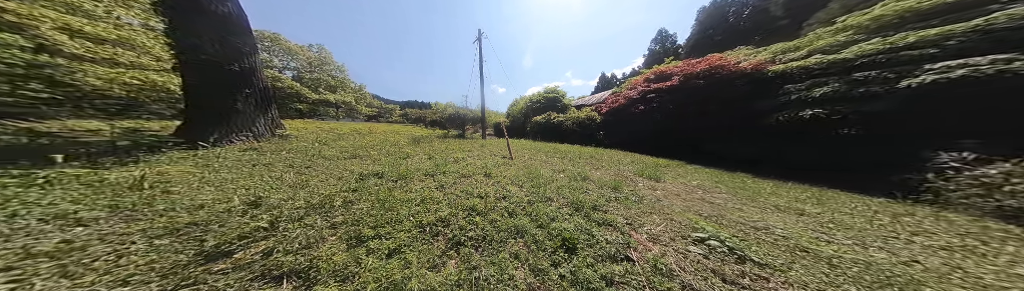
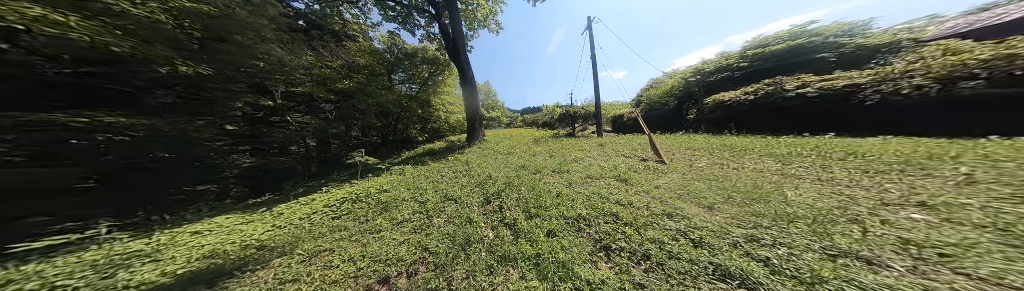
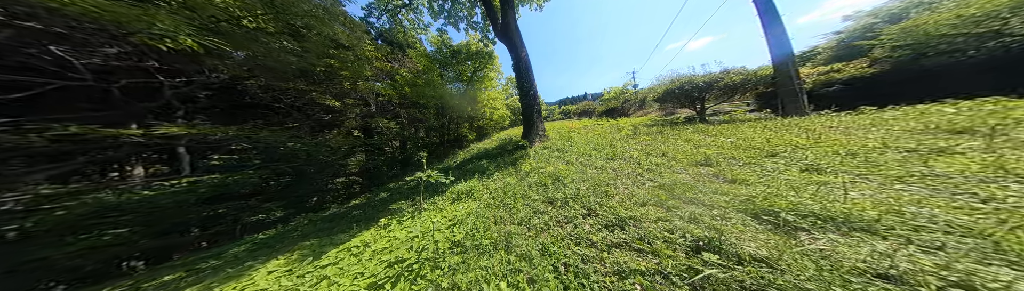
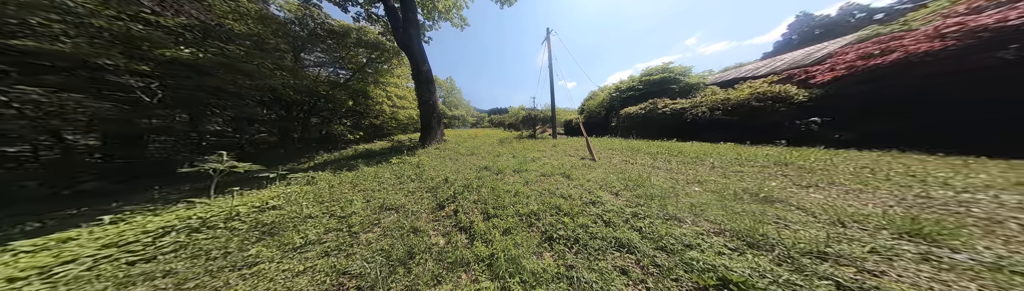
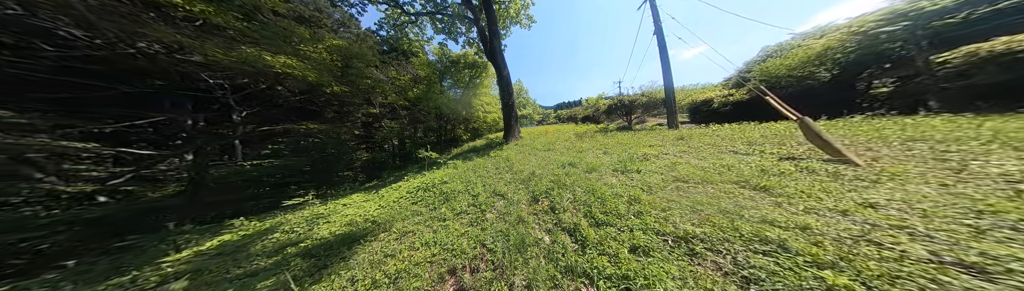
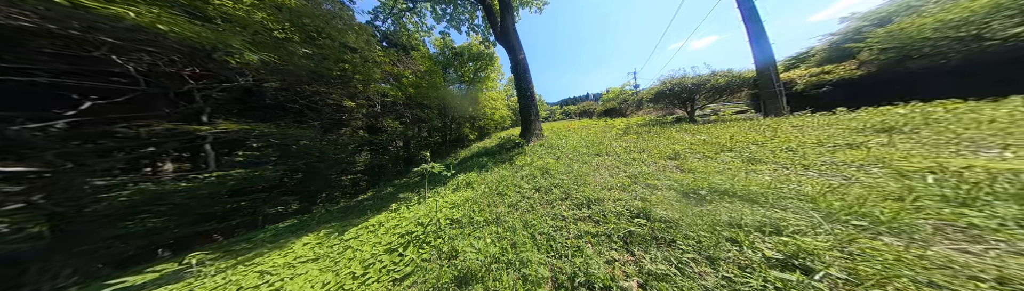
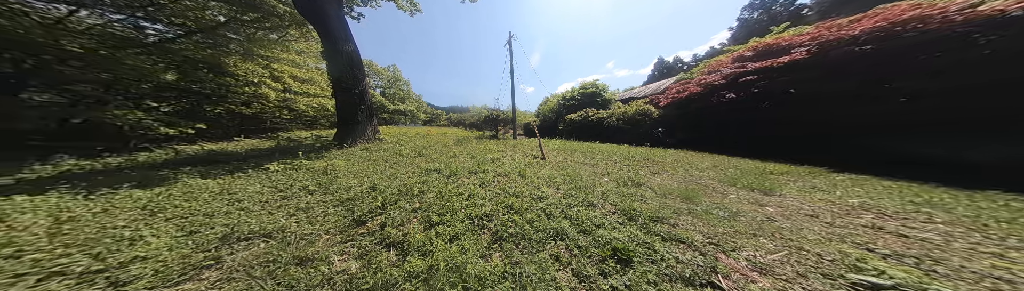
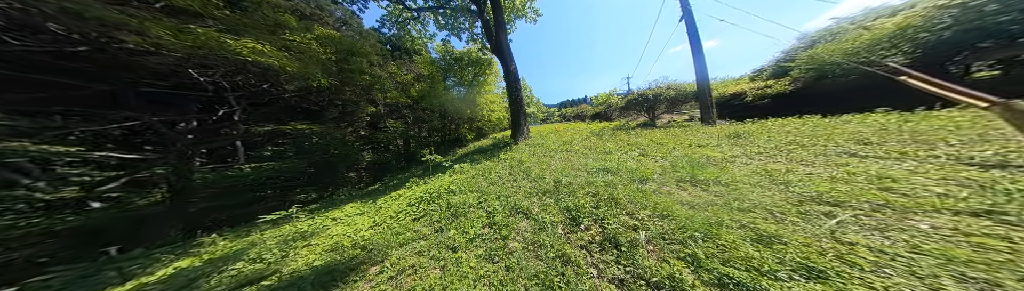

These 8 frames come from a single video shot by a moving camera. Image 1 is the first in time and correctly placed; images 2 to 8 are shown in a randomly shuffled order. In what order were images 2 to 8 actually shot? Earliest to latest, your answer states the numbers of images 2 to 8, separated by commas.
7, 4, 2, 5, 8, 6, 3
